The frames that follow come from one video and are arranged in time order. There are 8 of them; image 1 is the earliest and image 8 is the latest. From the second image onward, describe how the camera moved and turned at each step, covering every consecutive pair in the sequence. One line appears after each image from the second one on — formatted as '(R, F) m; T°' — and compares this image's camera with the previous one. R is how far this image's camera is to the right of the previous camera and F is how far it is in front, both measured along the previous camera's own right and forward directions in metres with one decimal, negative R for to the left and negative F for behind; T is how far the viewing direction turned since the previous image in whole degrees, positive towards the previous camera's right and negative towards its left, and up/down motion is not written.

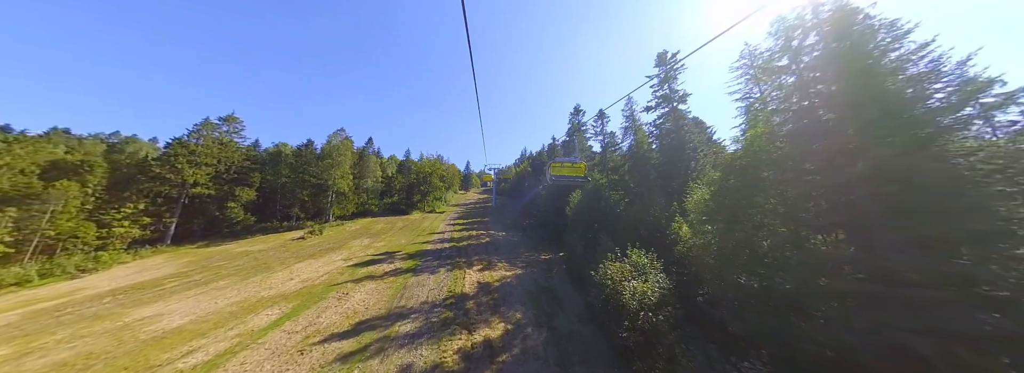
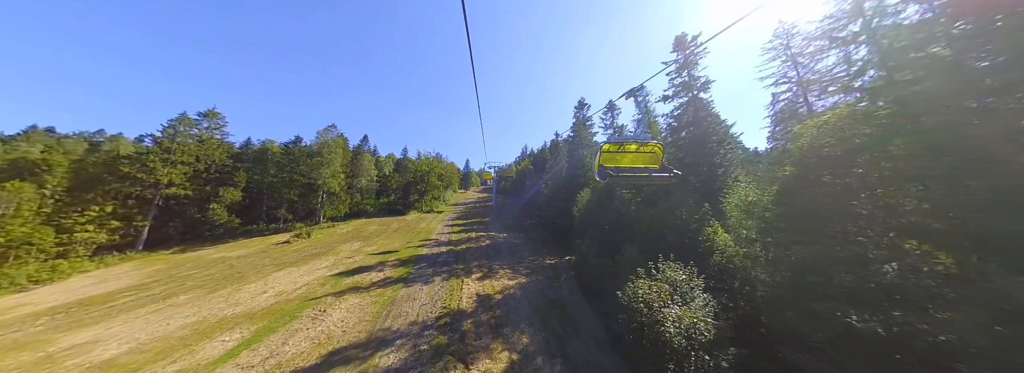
(-0.1, +1.4) m; 0°
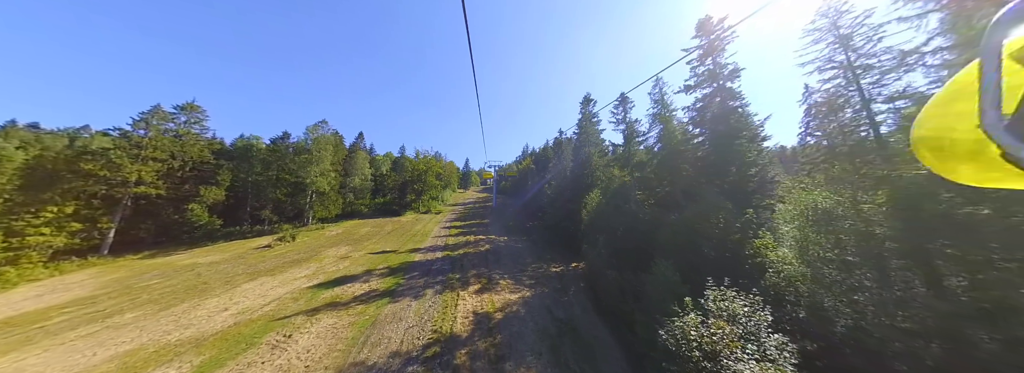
(-0.1, +1.4) m; 0°
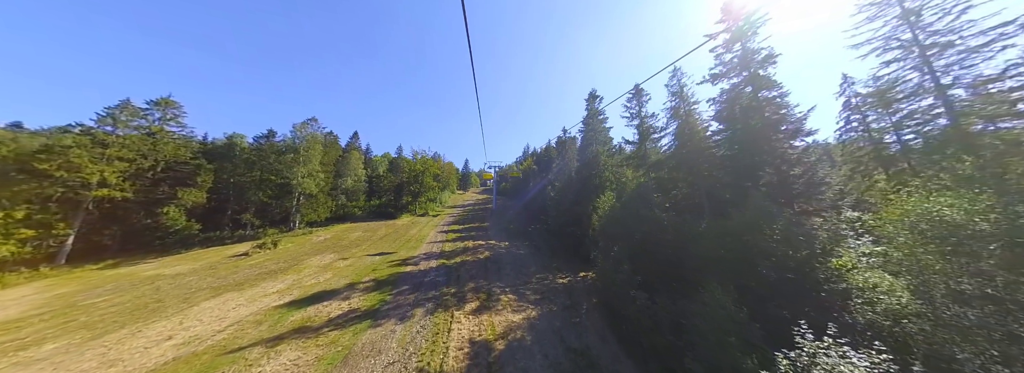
(-0.1, +1.4) m; 0°
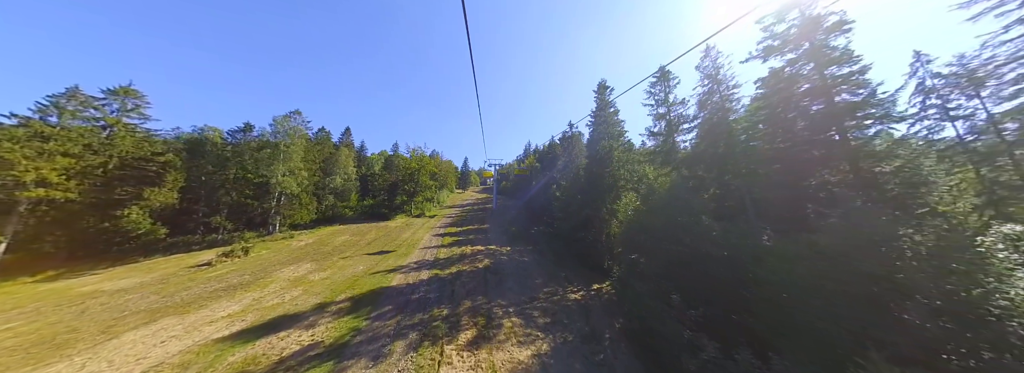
(-0.2, +1.8) m; 0°
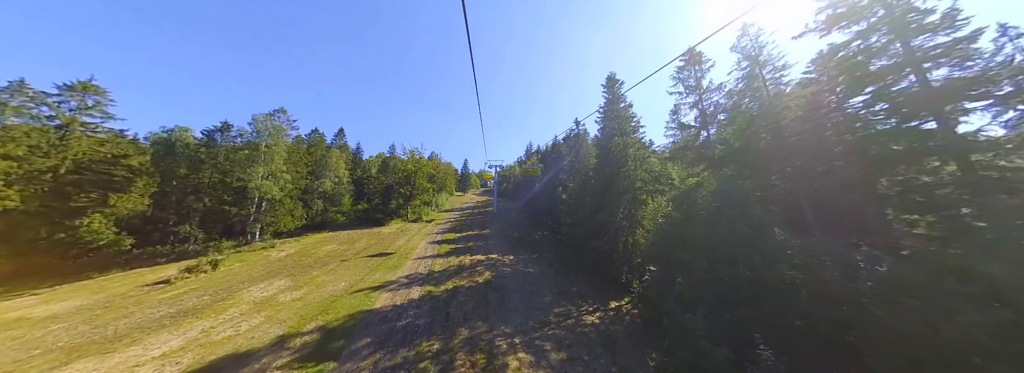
(-0.1, +1.6) m; 0°
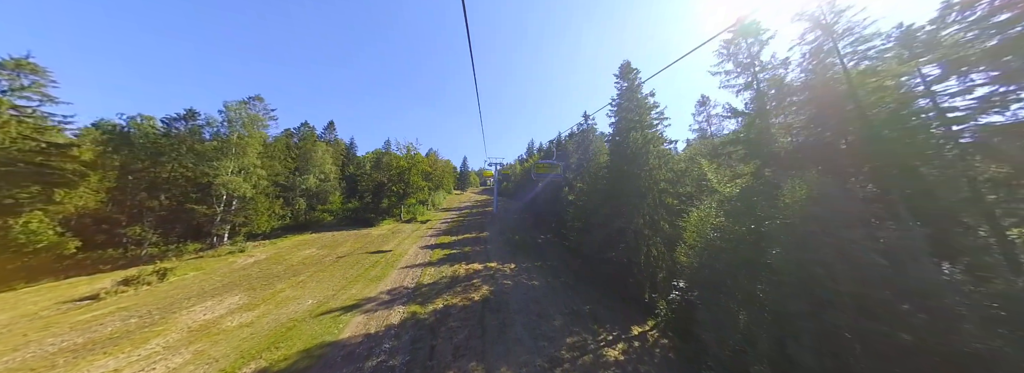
(-0.1, +1.8) m; 0°
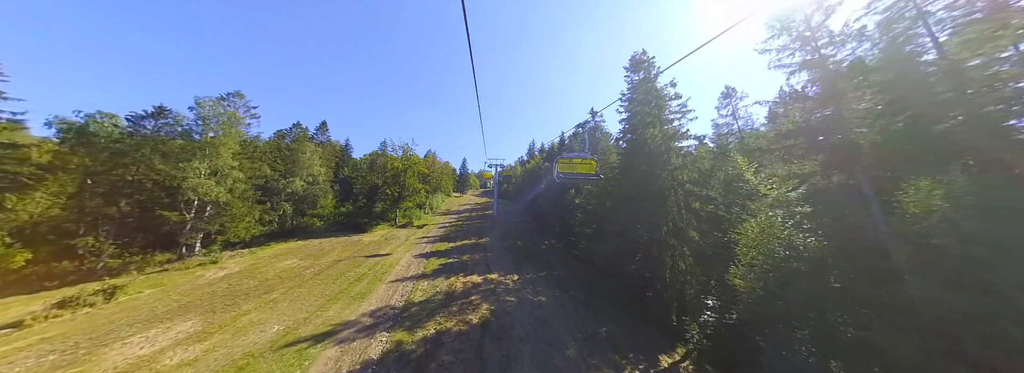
(-0.1, +1.4) m; 0°
